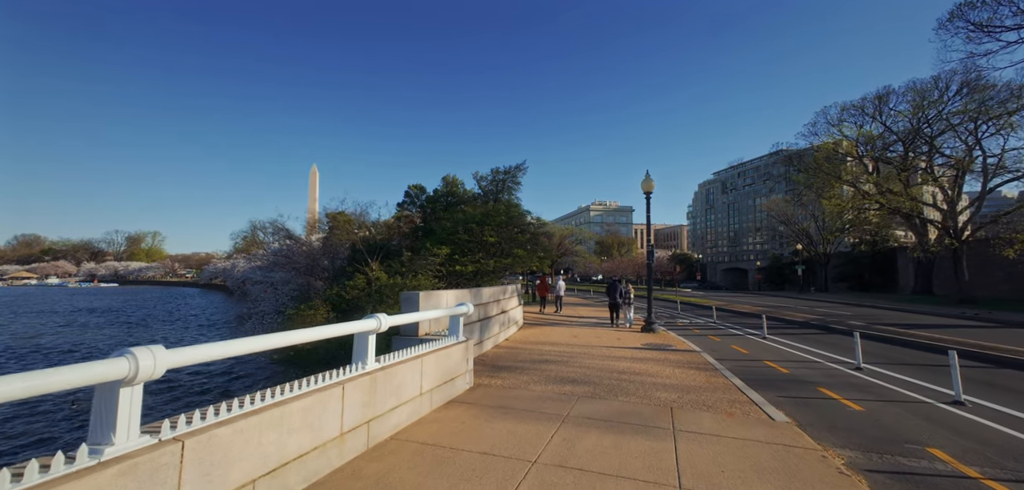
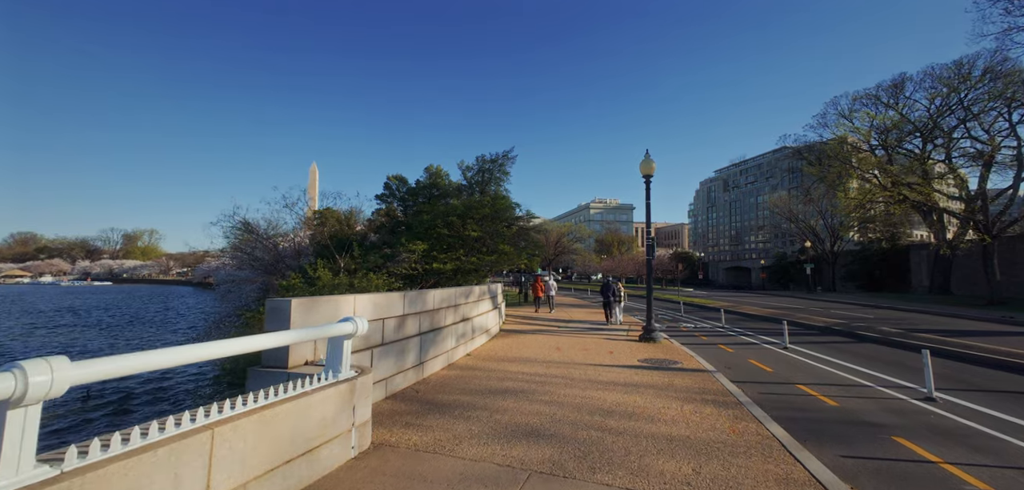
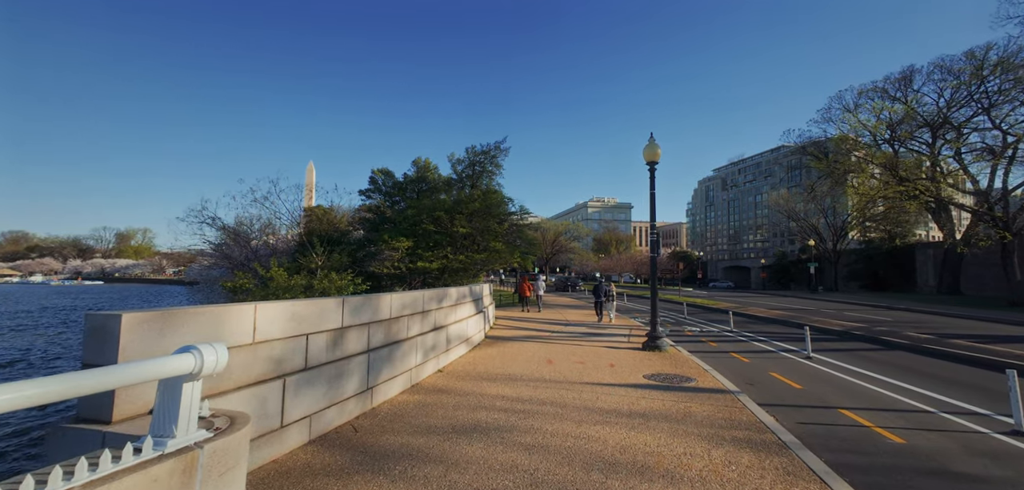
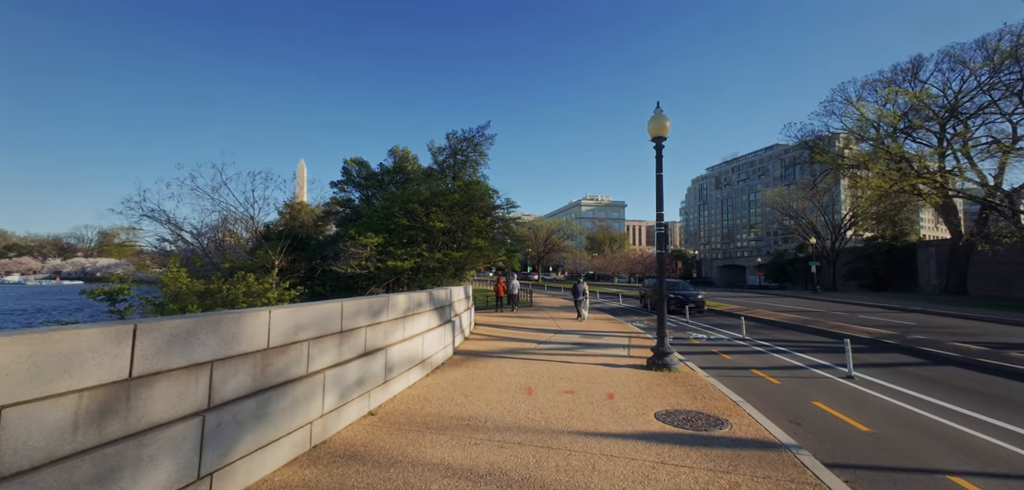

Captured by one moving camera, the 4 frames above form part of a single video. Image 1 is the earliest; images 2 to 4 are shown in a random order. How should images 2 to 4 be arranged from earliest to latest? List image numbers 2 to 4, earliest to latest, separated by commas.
2, 3, 4
